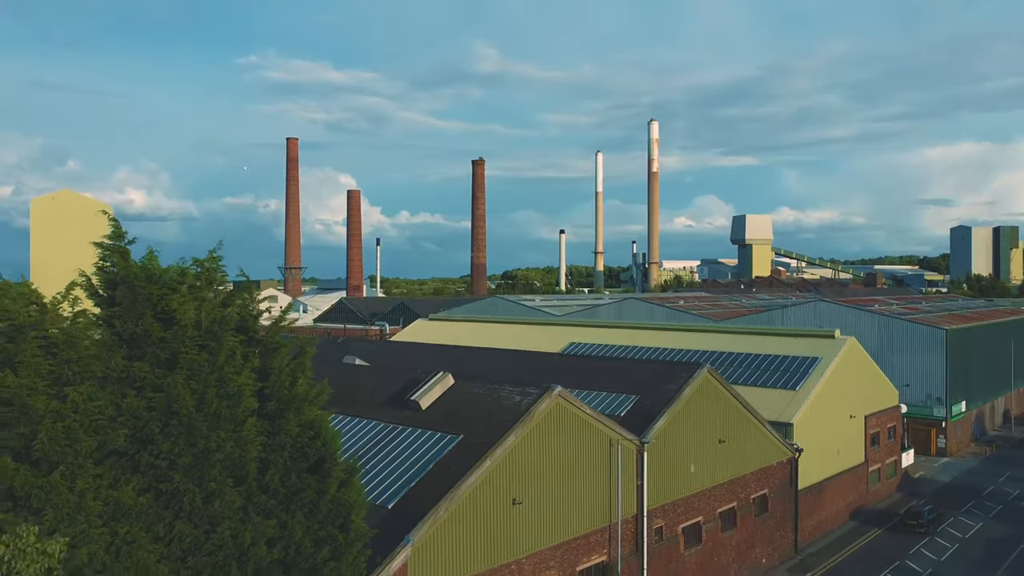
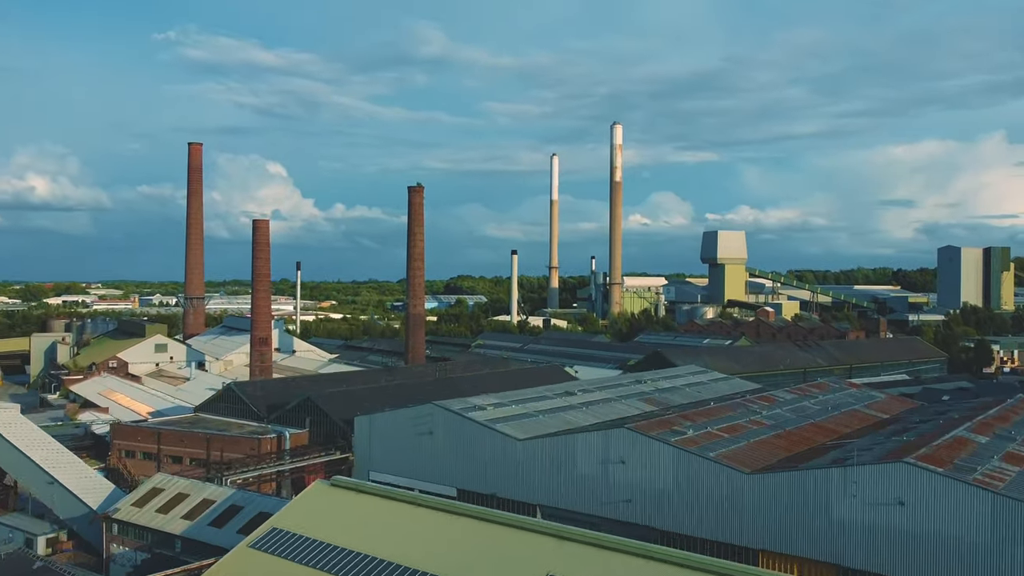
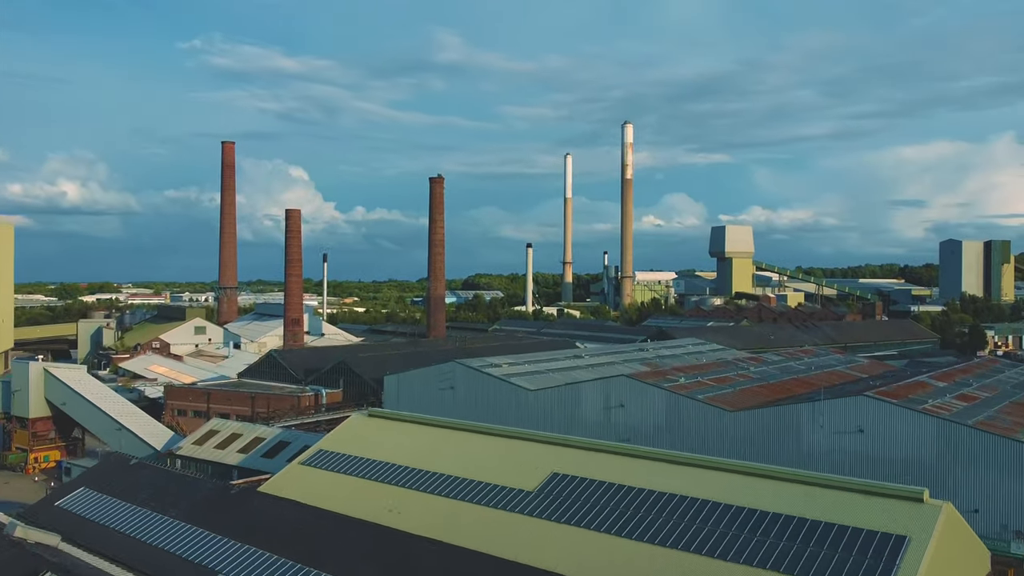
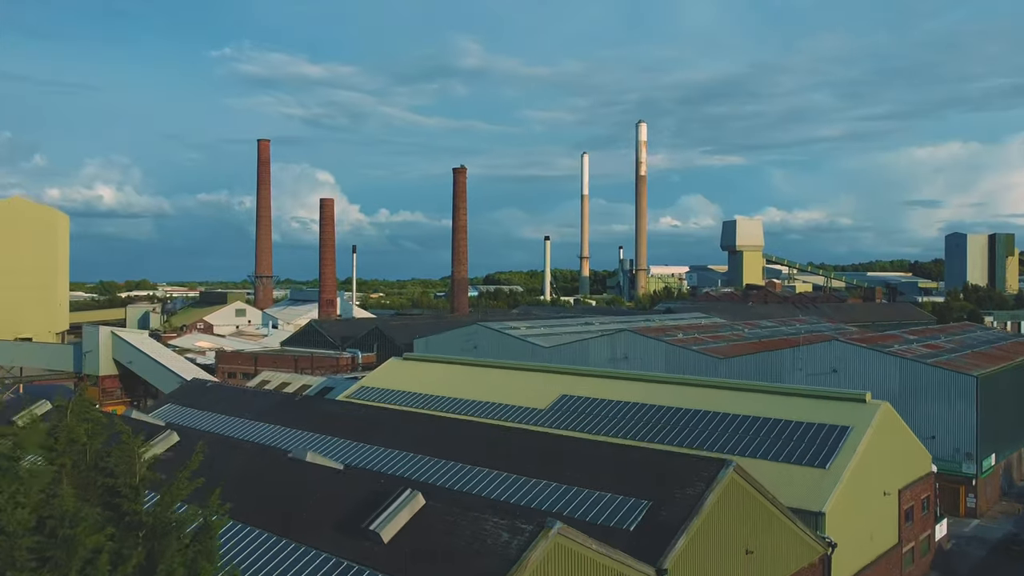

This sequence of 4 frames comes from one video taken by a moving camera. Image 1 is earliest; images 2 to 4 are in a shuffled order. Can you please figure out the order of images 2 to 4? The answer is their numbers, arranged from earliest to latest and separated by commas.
4, 3, 2
